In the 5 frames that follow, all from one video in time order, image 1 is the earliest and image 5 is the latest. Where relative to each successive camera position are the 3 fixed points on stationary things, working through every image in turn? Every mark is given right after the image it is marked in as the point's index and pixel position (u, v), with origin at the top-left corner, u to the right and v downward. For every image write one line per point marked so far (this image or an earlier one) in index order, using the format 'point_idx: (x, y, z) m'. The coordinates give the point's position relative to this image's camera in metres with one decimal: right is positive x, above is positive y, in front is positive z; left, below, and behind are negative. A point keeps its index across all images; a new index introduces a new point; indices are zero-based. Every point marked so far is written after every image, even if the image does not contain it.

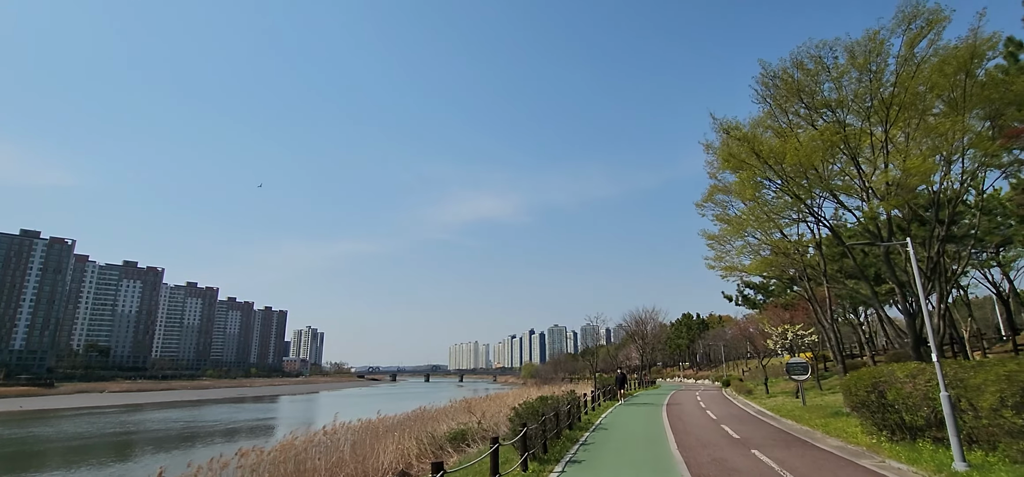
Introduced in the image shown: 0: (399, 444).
0: (-2.6, -4.7, +11.9) m
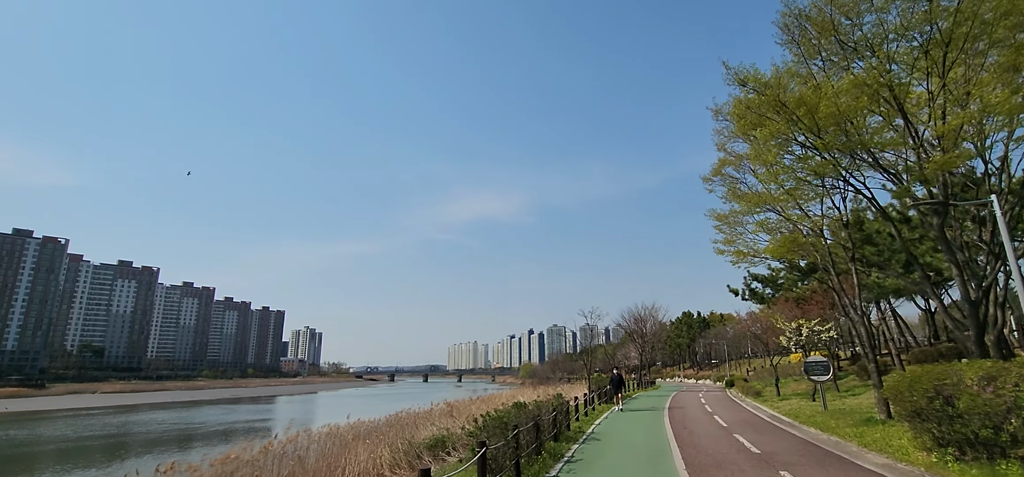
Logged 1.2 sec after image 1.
0: (-2.9, -4.4, +10.7) m
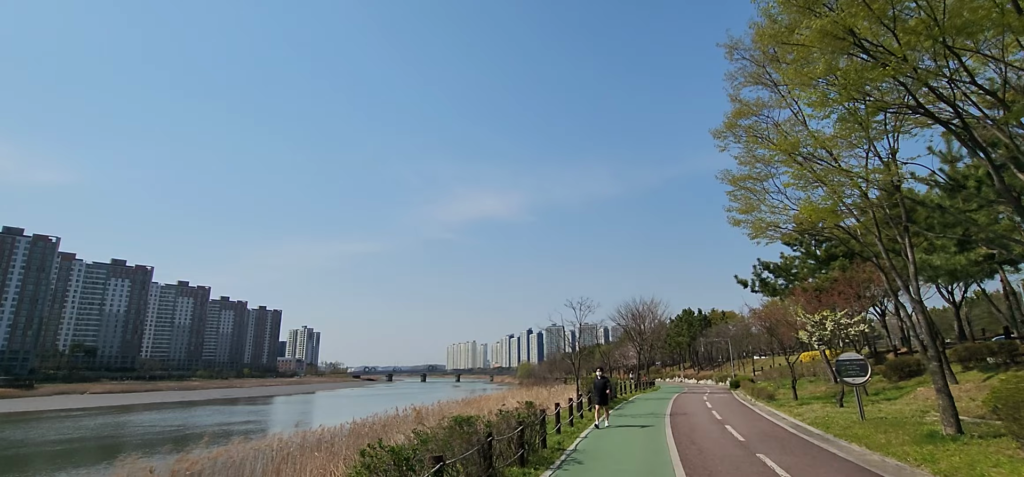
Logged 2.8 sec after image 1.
0: (-3.3, -4.0, +9.1) m
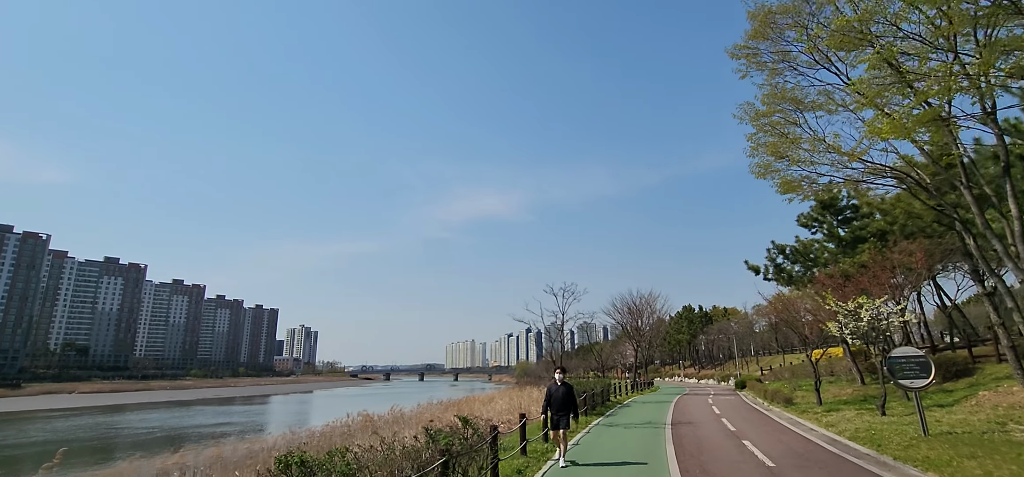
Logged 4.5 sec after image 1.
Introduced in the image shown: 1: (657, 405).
0: (-3.8, -3.6, +7.4) m
1: (+5.1, -5.8, +18.4) m
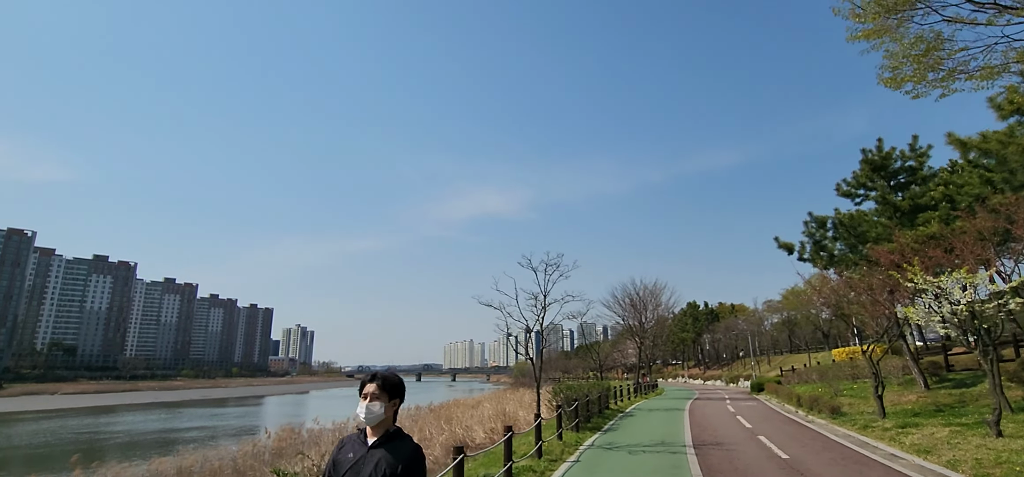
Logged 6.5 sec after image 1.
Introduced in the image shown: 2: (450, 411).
0: (-4.3, -3.0, +5.2) m
1: (+4.7, -5.3, +16.2) m
2: (-2.1, -6.0, +18.2) m
